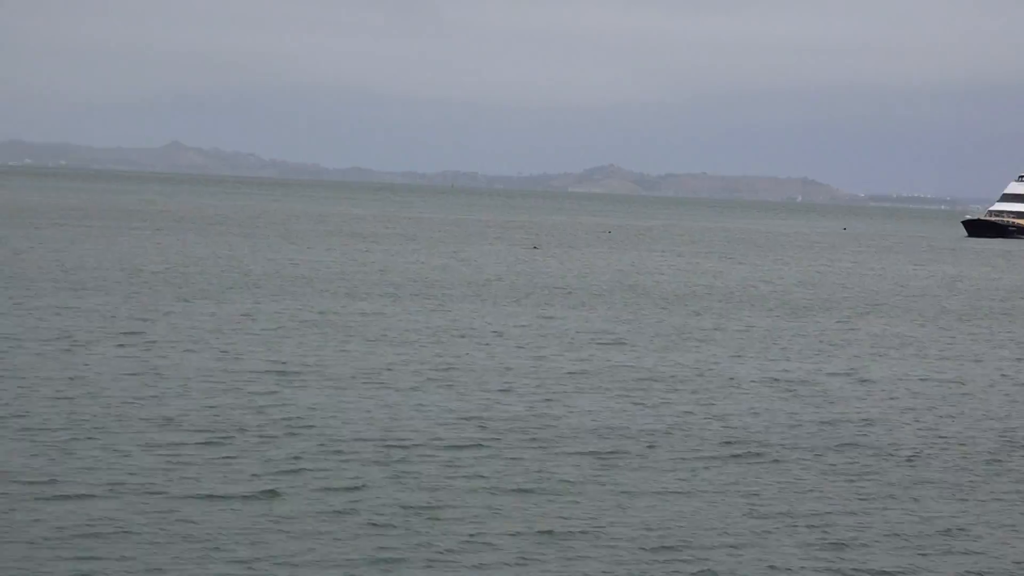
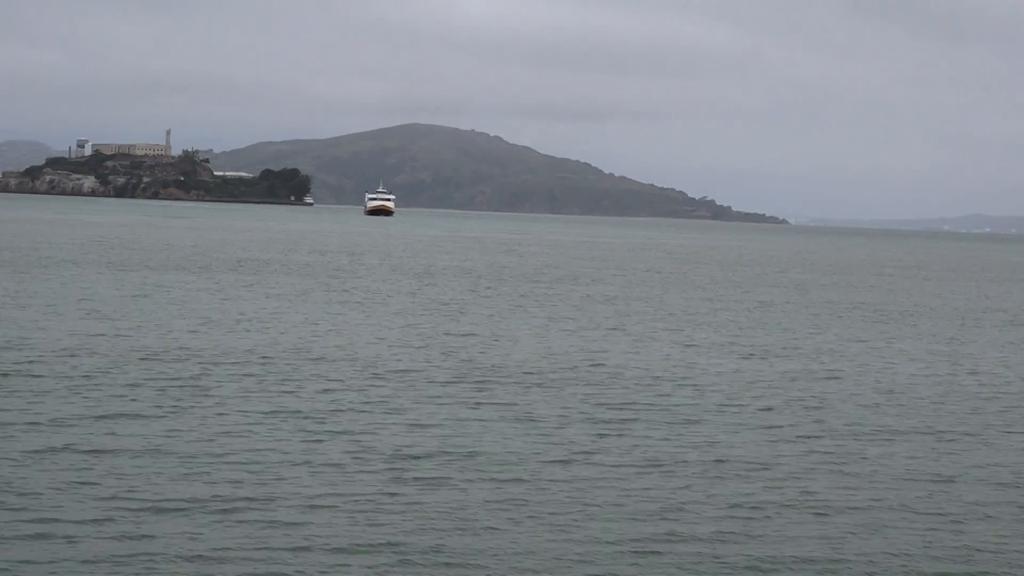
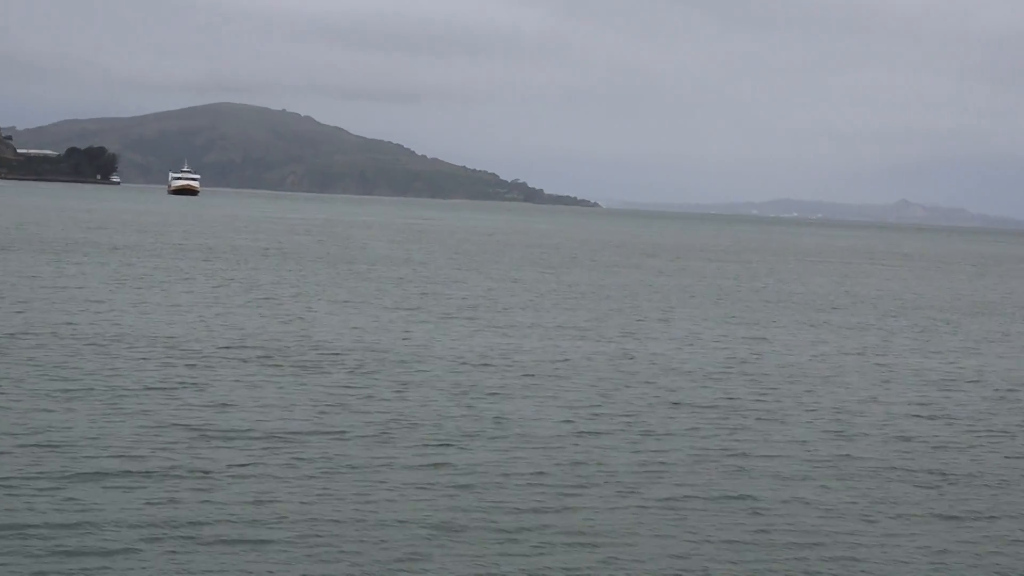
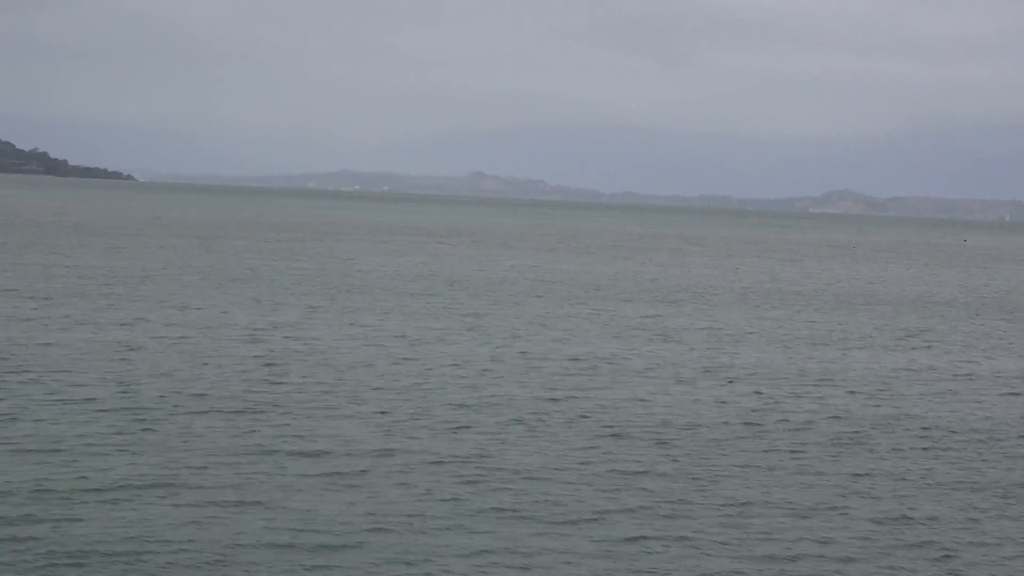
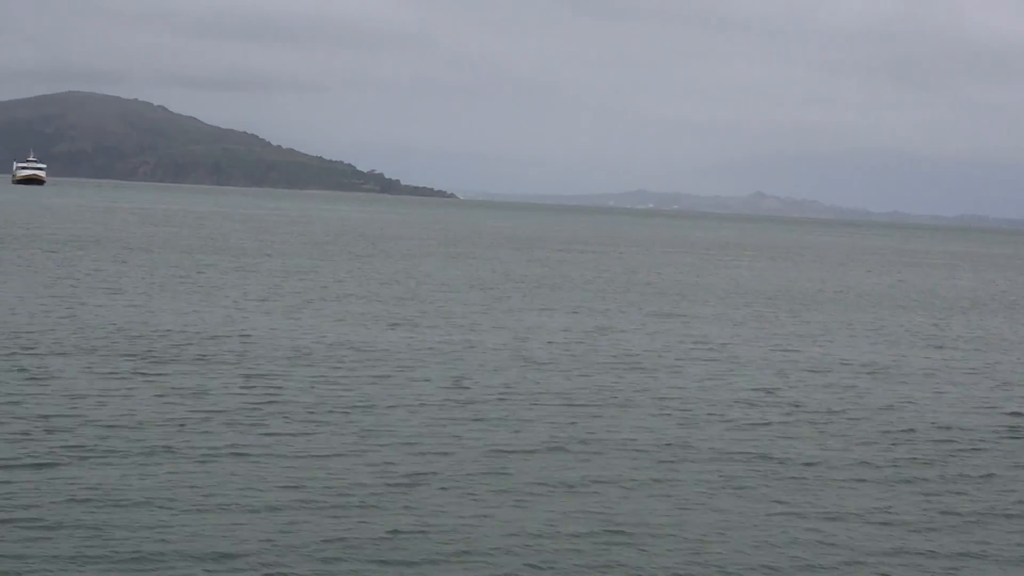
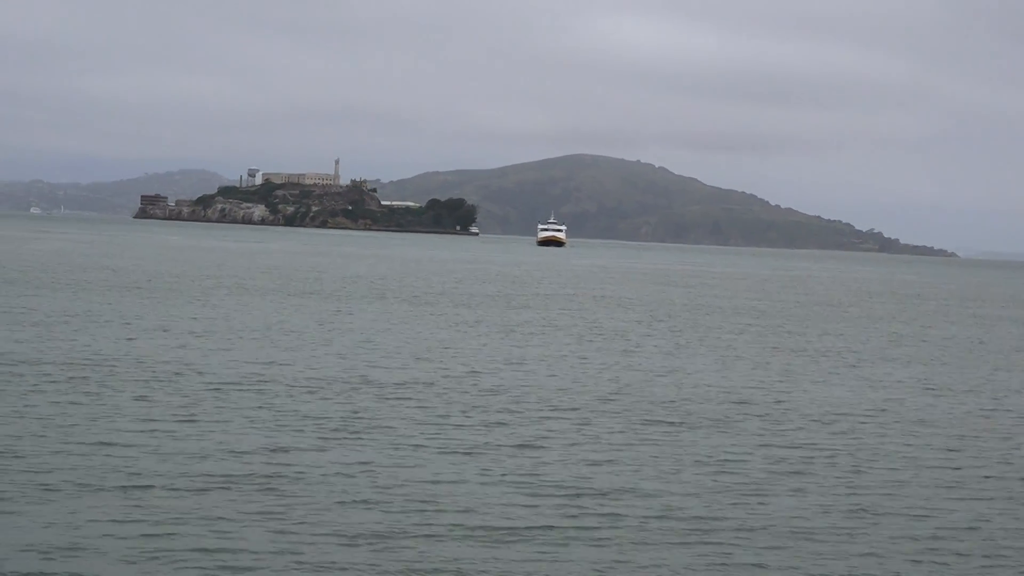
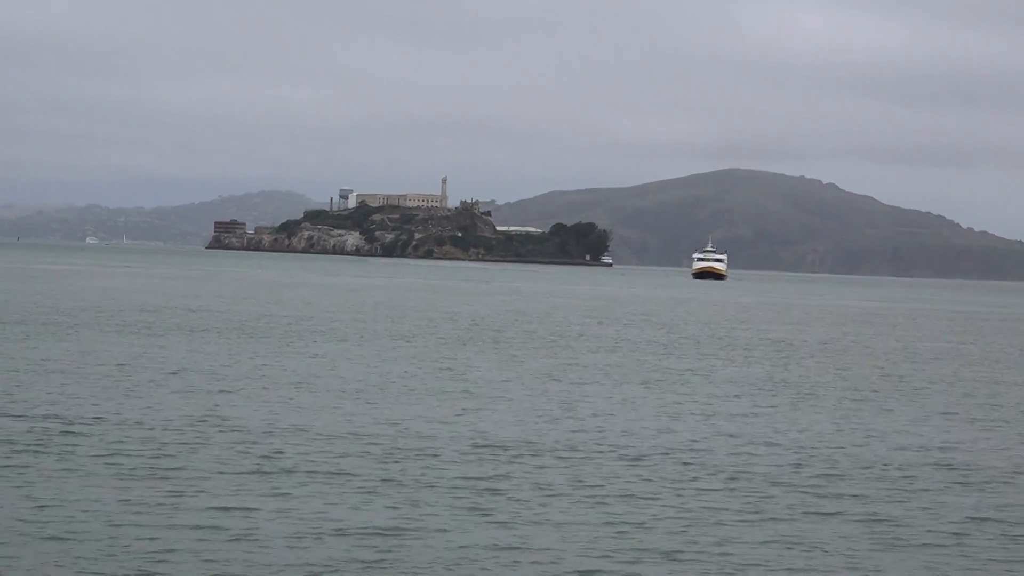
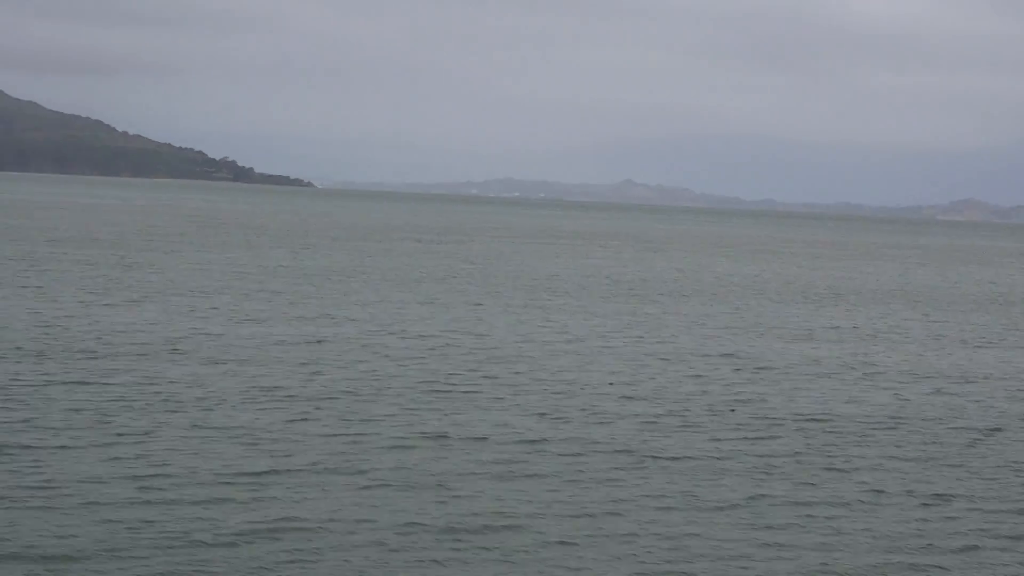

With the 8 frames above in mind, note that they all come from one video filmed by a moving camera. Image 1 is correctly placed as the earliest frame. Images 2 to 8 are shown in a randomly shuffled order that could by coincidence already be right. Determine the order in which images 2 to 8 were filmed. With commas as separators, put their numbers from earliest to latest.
4, 8, 5, 3, 2, 6, 7
